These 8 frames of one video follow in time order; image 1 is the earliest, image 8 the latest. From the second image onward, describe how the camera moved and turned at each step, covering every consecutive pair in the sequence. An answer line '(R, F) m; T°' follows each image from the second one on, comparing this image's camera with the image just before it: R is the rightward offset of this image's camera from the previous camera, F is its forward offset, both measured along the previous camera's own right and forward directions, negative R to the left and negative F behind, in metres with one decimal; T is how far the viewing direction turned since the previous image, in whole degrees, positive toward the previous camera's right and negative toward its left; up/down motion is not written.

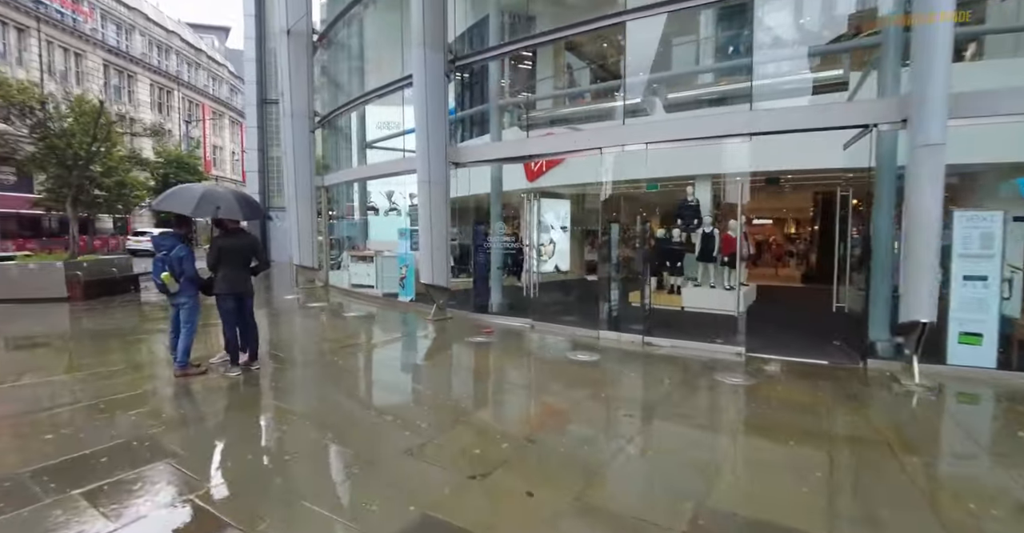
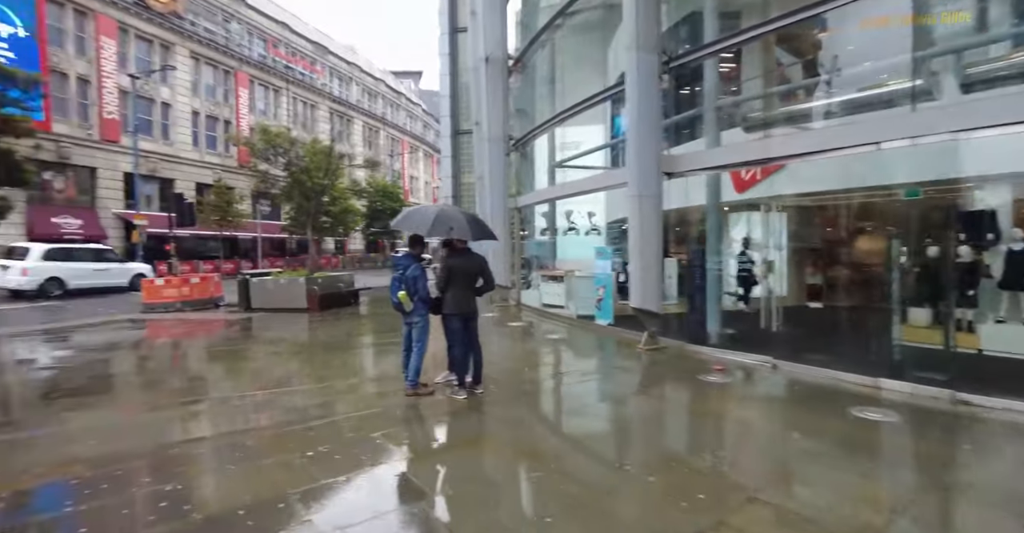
(-0.6, +0.5) m; -18°
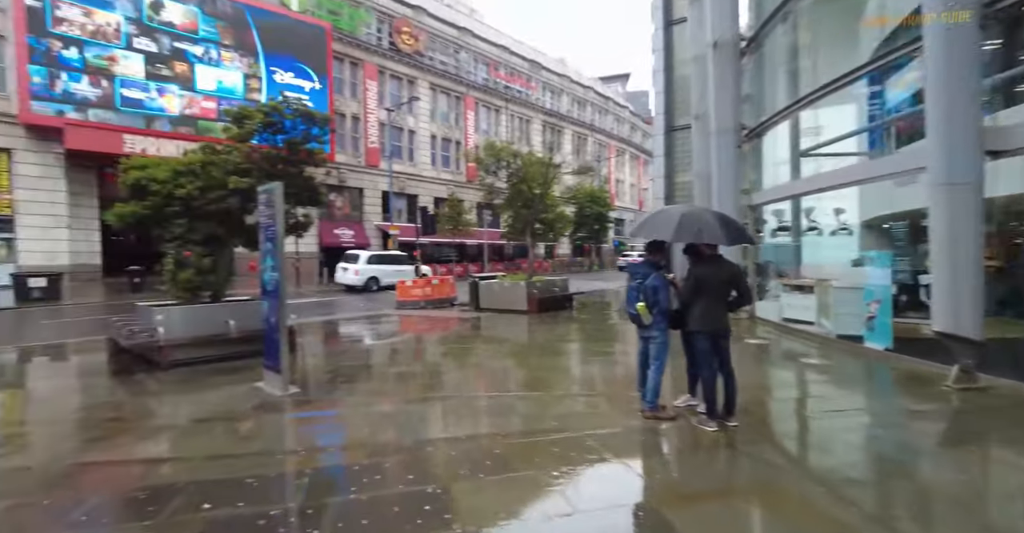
(-0.3, +0.3) m; -23°
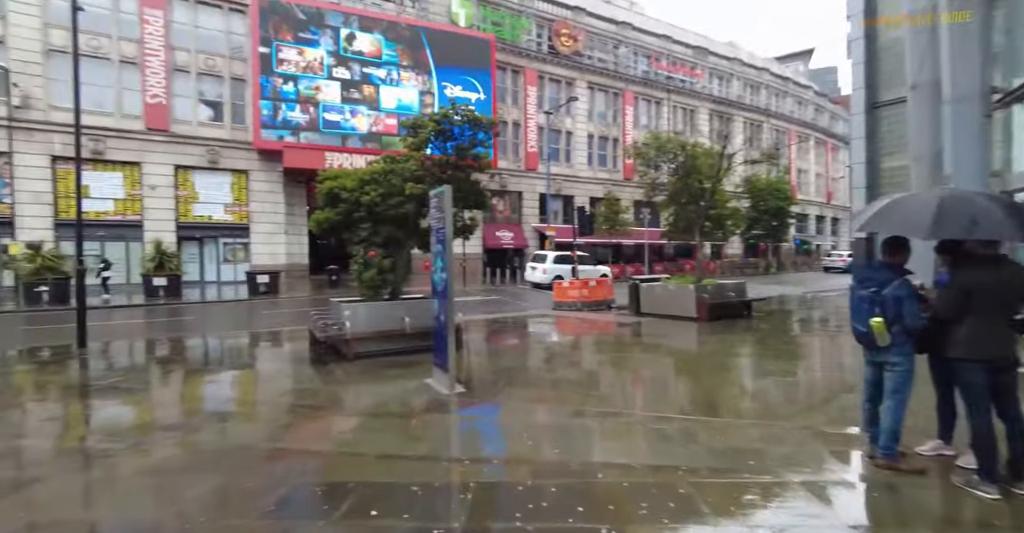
(-0.1, +0.4) m; -17°
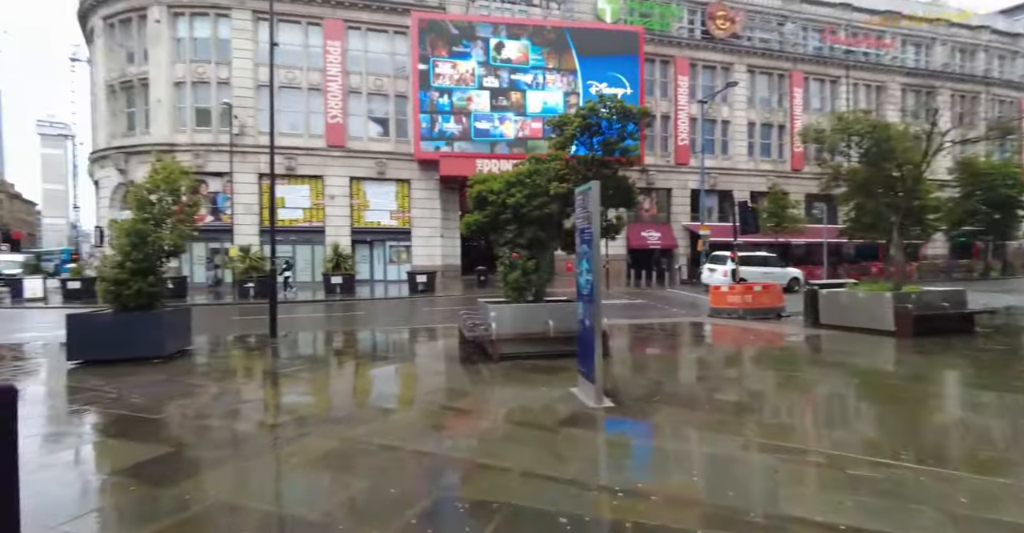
(-0.1, +0.4) m; -16°
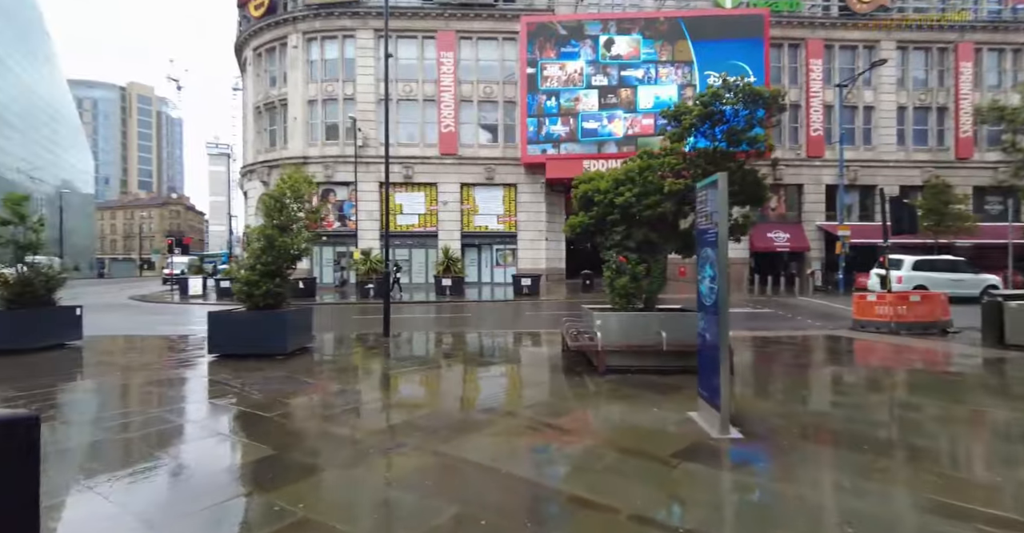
(0.0, +0.5) m; -12°
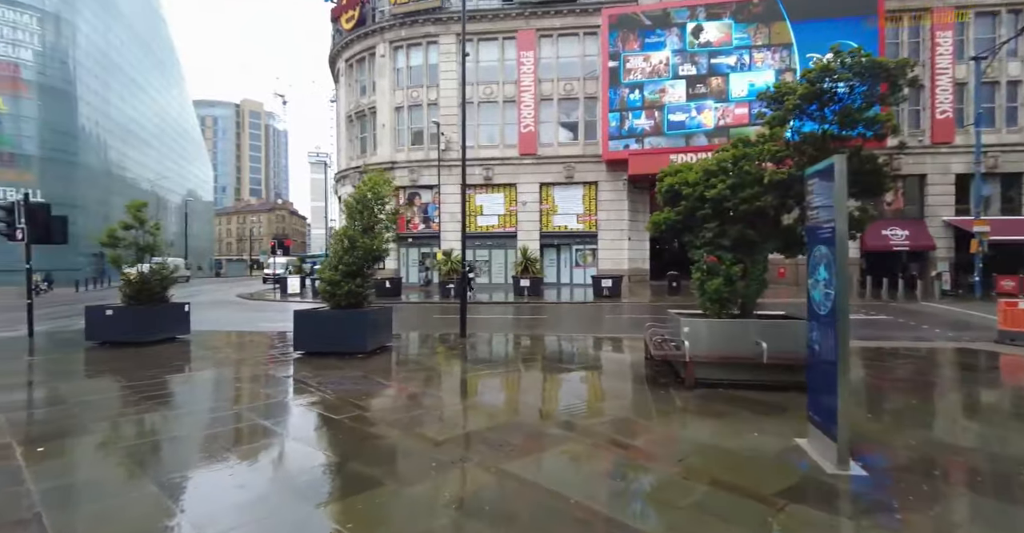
(+0.1, +0.4) m; -9°
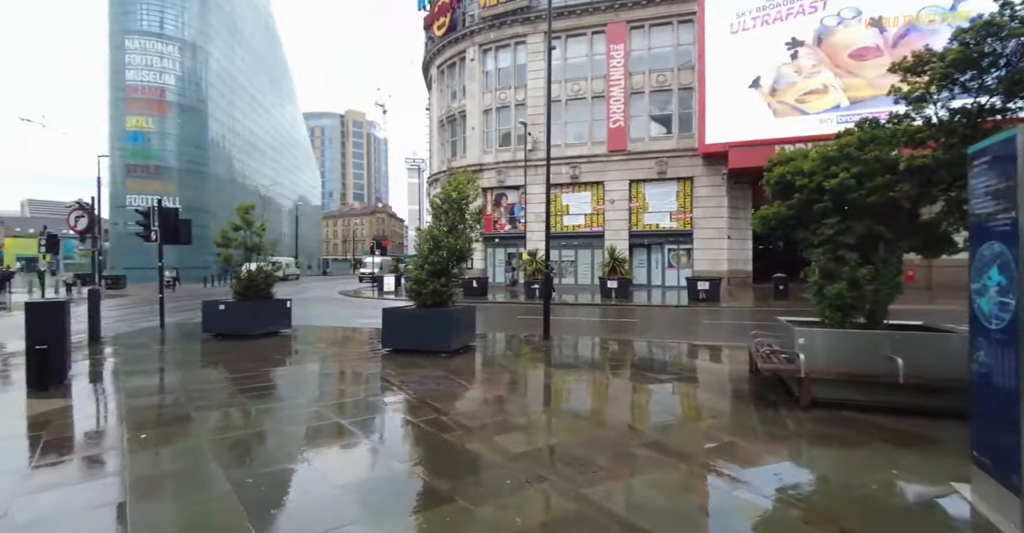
(0.0, +0.4) m; -10°
